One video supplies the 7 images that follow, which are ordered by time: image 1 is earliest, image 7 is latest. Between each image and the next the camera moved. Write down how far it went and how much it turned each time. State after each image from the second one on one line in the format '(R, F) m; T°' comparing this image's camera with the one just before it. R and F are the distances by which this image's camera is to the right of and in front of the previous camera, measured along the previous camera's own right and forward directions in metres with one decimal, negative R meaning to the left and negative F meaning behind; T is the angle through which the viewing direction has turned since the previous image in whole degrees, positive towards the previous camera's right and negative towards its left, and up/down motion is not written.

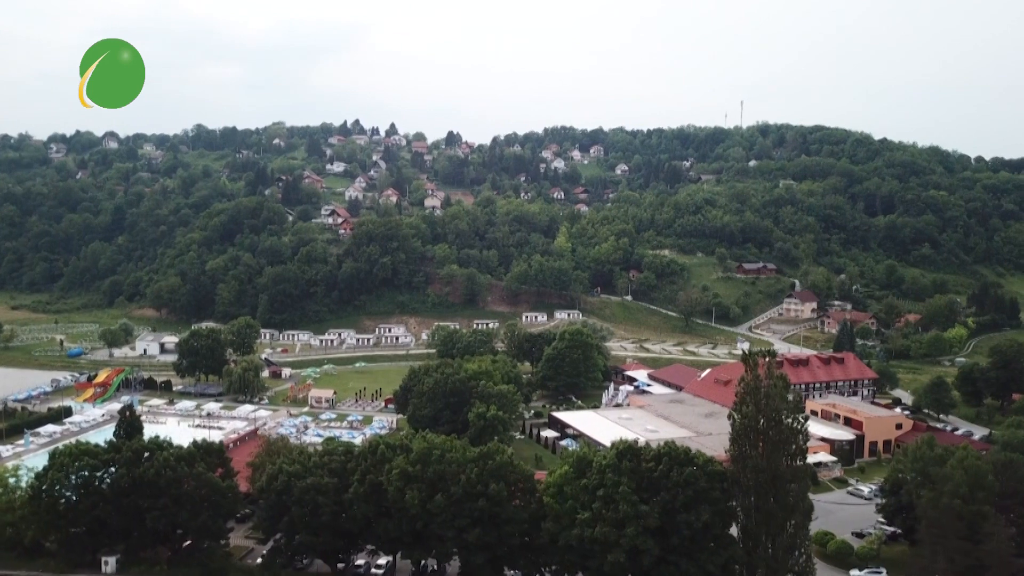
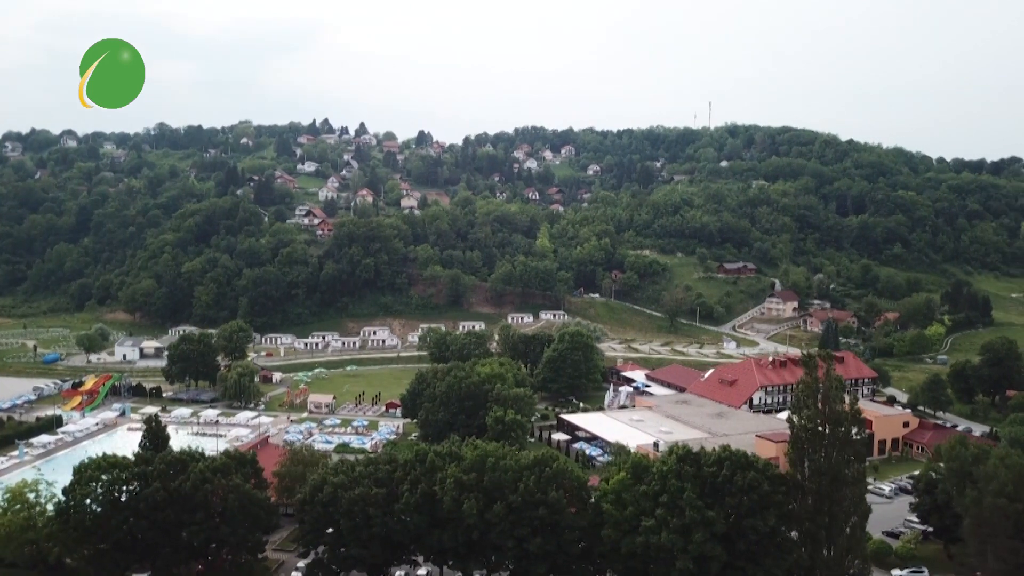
(-1.8, +0.4) m; +3°
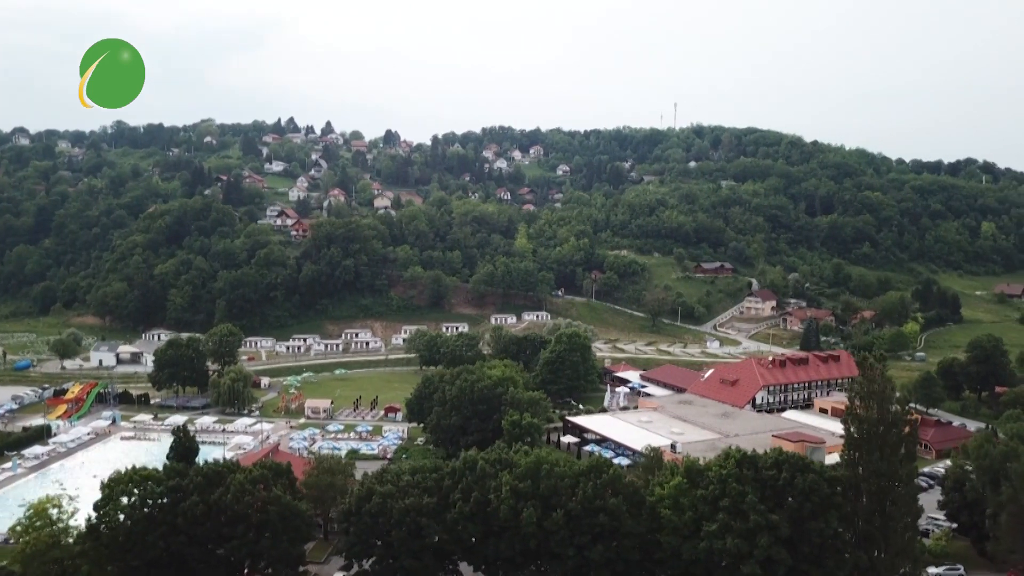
(-1.8, +0.3) m; +3°
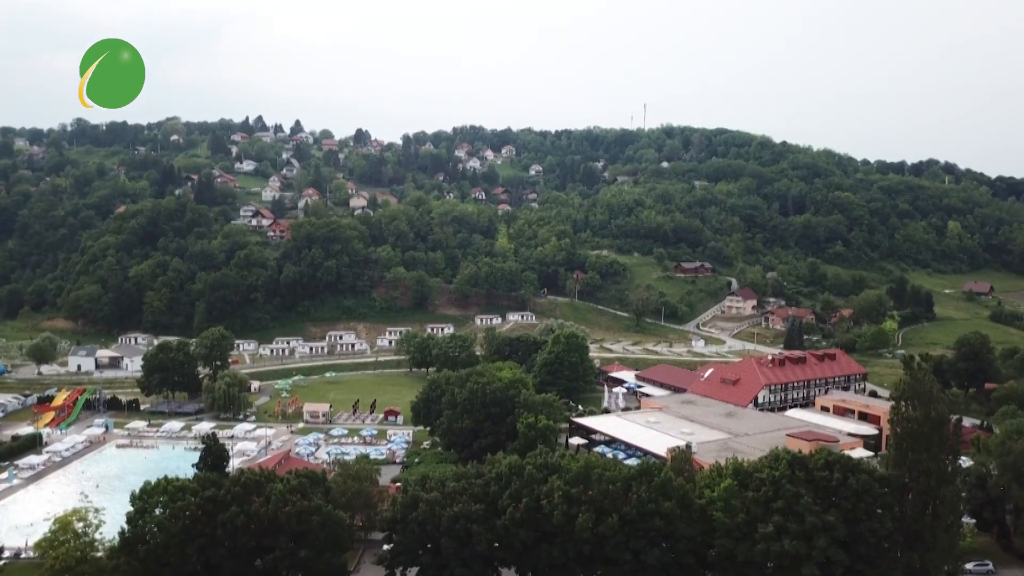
(-1.6, +0.3) m; +3°
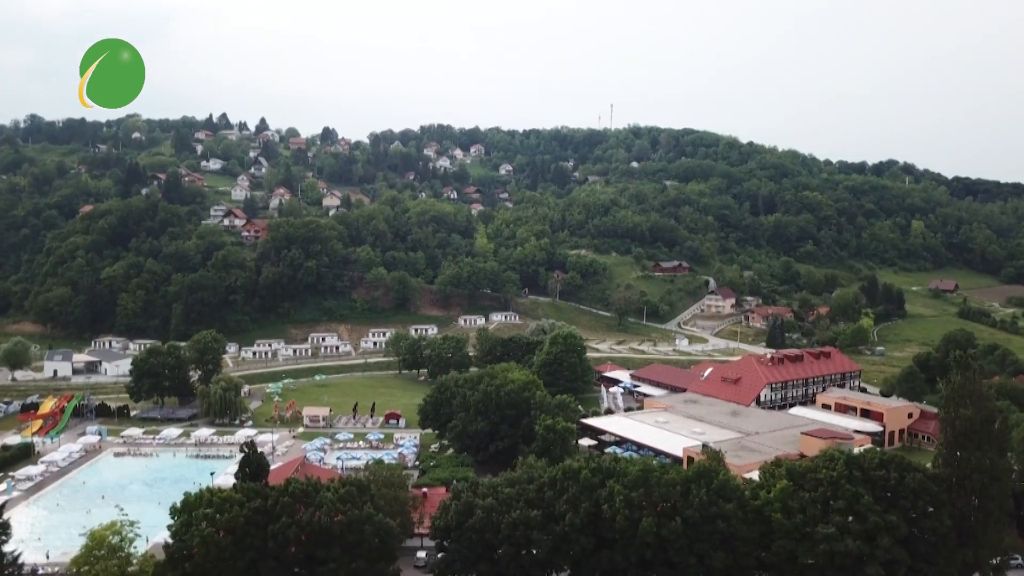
(-1.8, +0.3) m; +3°
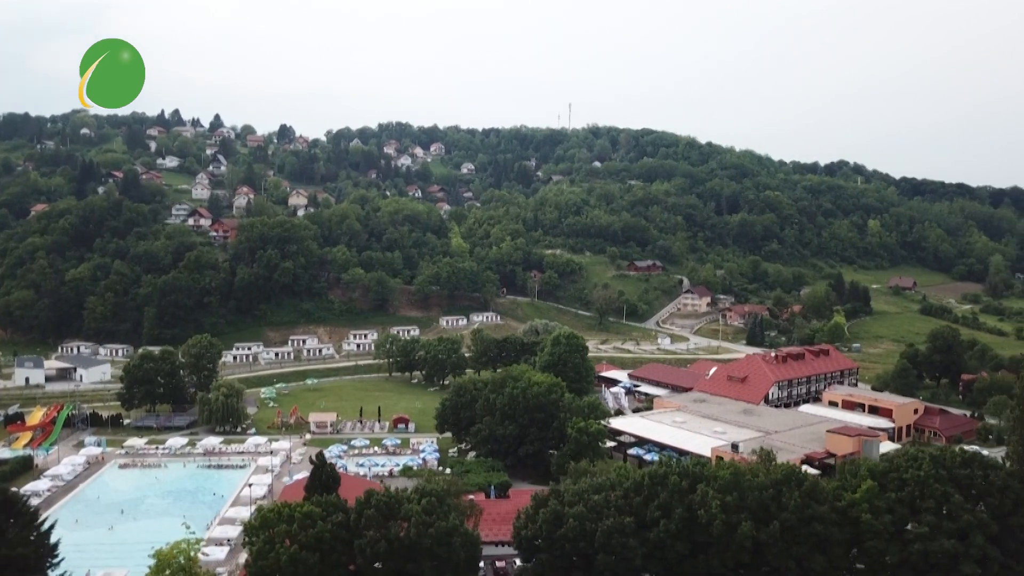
(-2.7, +0.4) m; +4°
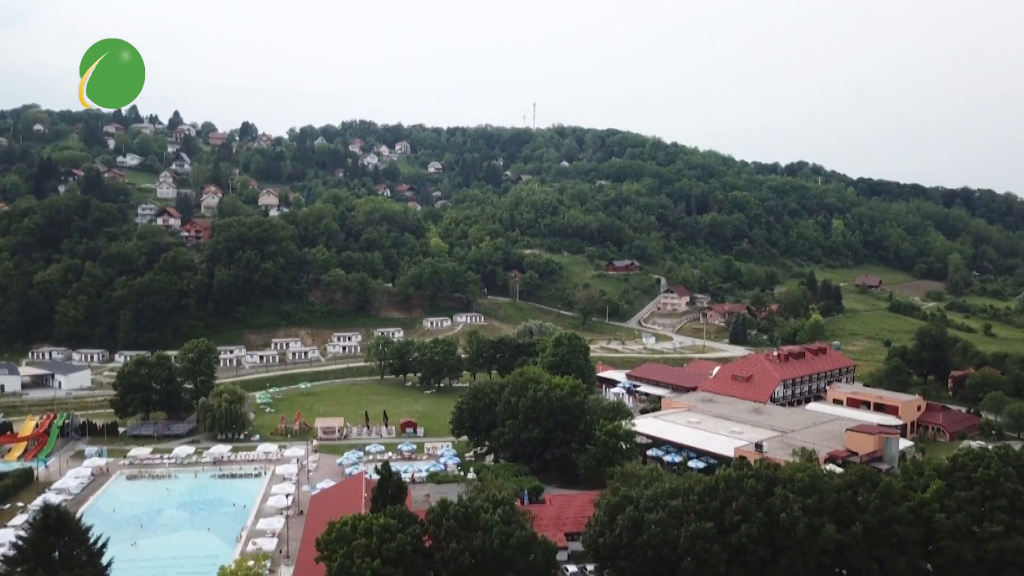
(-2.3, +0.4) m; +3°
